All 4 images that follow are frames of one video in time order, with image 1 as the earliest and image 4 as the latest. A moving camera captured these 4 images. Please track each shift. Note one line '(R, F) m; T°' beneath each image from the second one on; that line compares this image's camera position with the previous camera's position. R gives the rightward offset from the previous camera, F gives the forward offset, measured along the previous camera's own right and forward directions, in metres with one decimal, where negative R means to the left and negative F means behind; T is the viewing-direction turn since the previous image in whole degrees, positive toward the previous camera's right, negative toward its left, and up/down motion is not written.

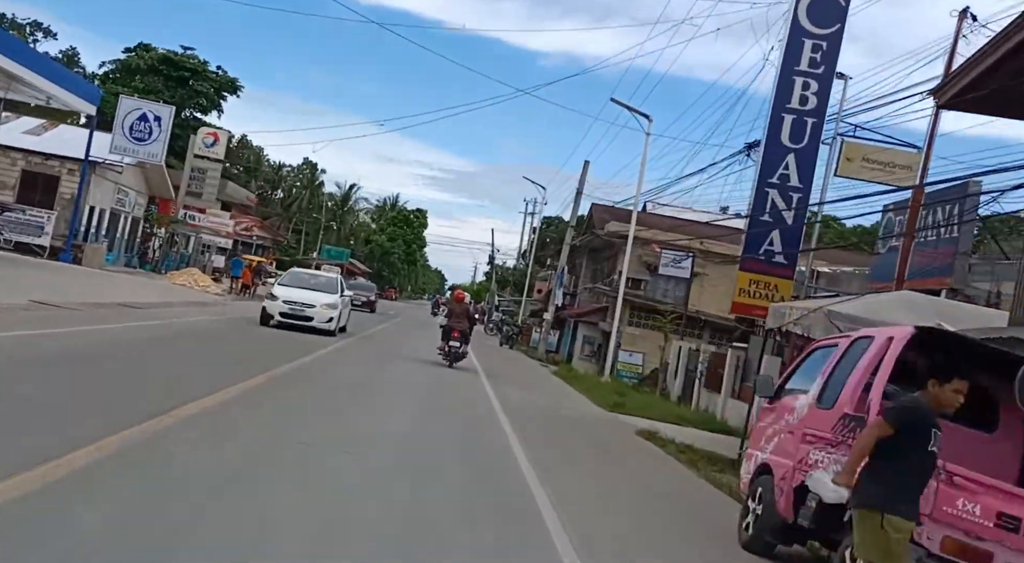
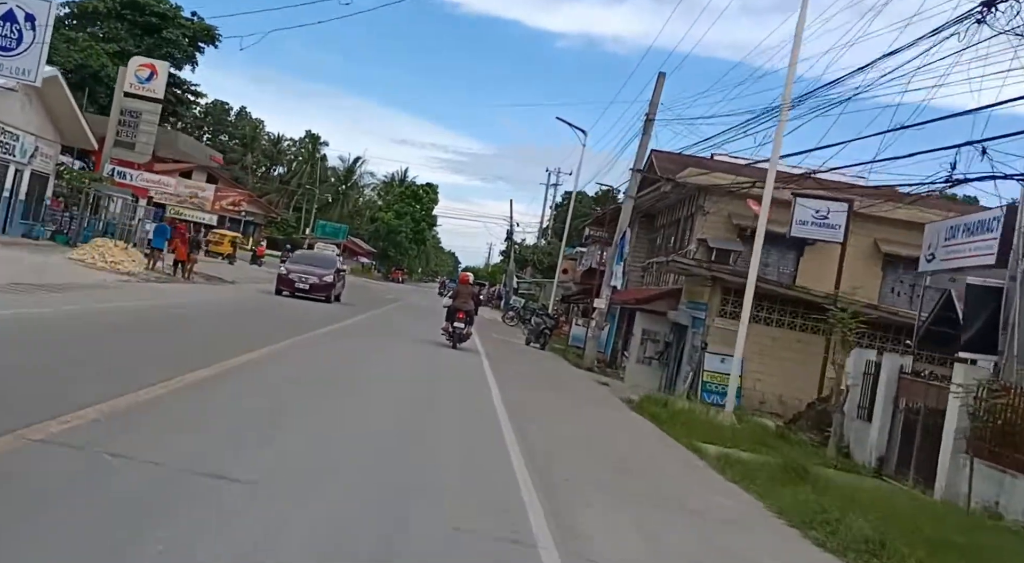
(-0.5, +8.7) m; -1°
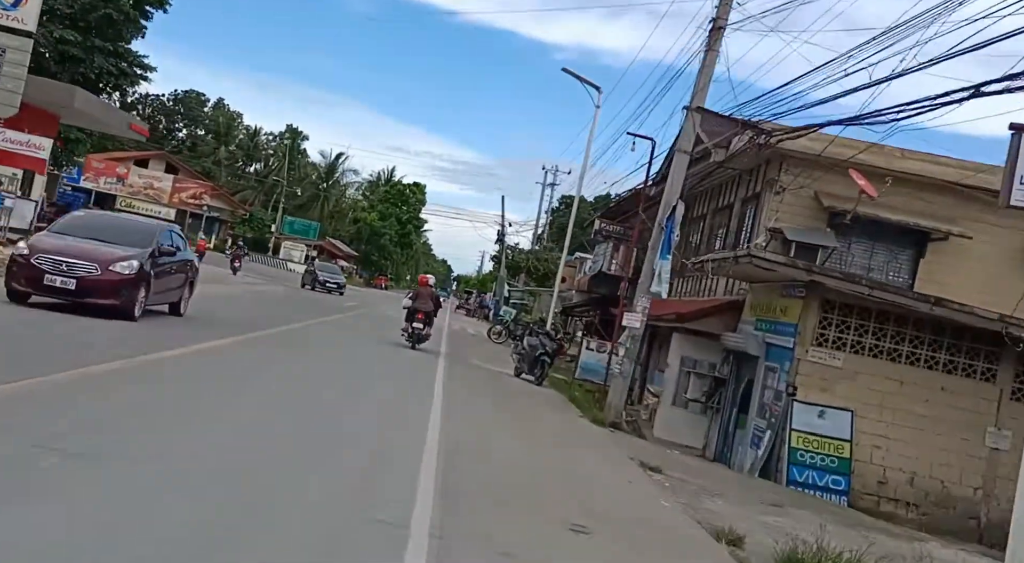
(+0.2, +7.0) m; +1°
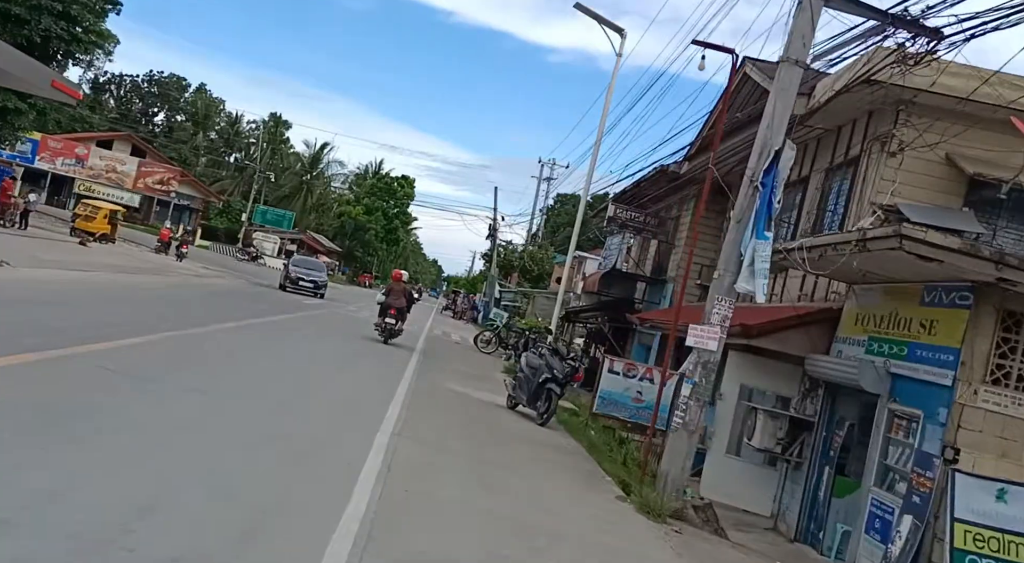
(-0.1, +4.8) m; +1°
